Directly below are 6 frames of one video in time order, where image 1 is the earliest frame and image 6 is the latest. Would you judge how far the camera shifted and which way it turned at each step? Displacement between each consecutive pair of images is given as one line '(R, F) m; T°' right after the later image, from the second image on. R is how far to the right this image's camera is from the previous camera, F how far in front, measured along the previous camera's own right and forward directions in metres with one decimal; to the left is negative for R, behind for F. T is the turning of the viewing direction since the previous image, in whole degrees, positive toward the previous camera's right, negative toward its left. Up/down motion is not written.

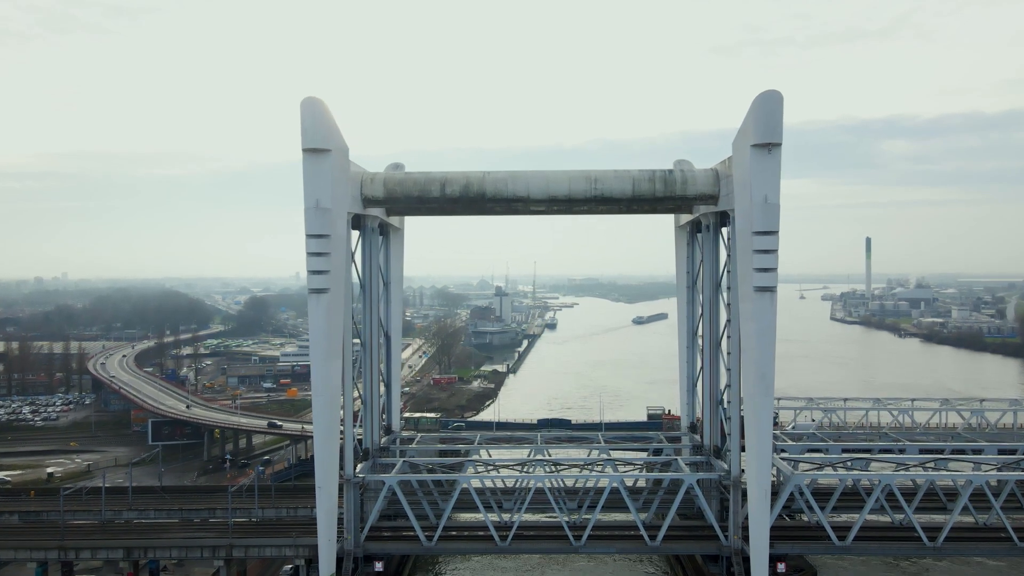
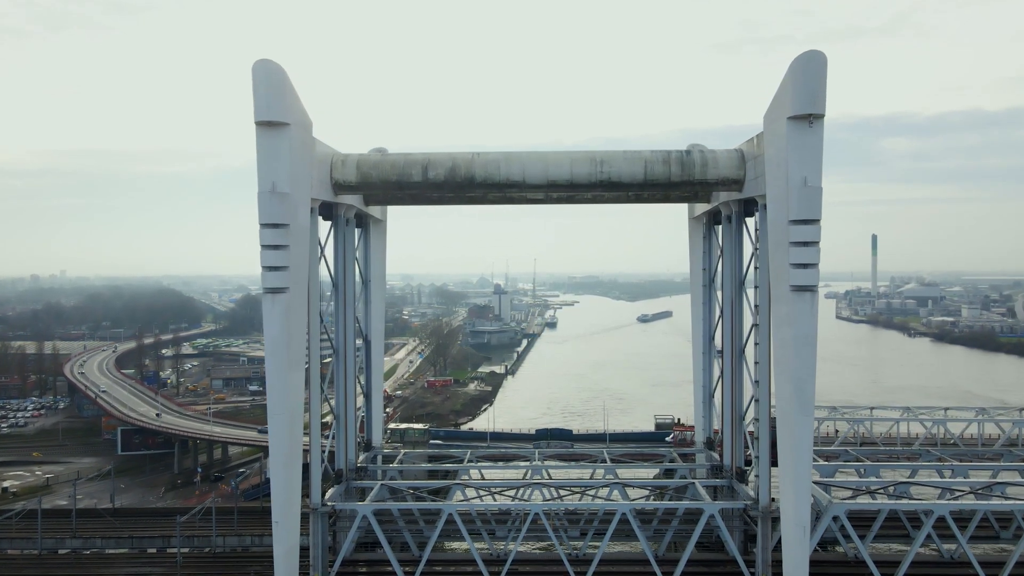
(+0.1, +1.2) m; 0°
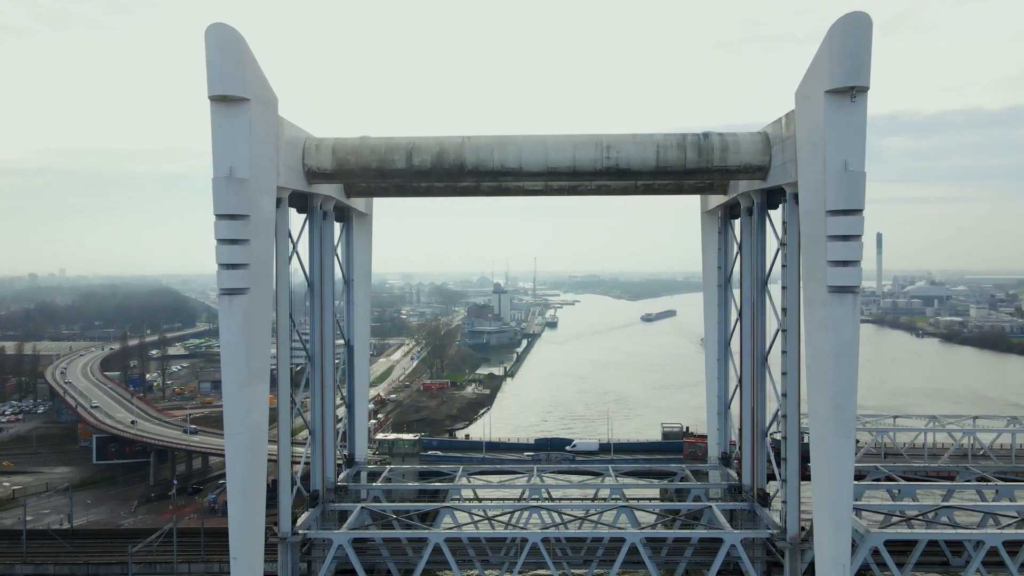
(+0.1, +0.9) m; 0°
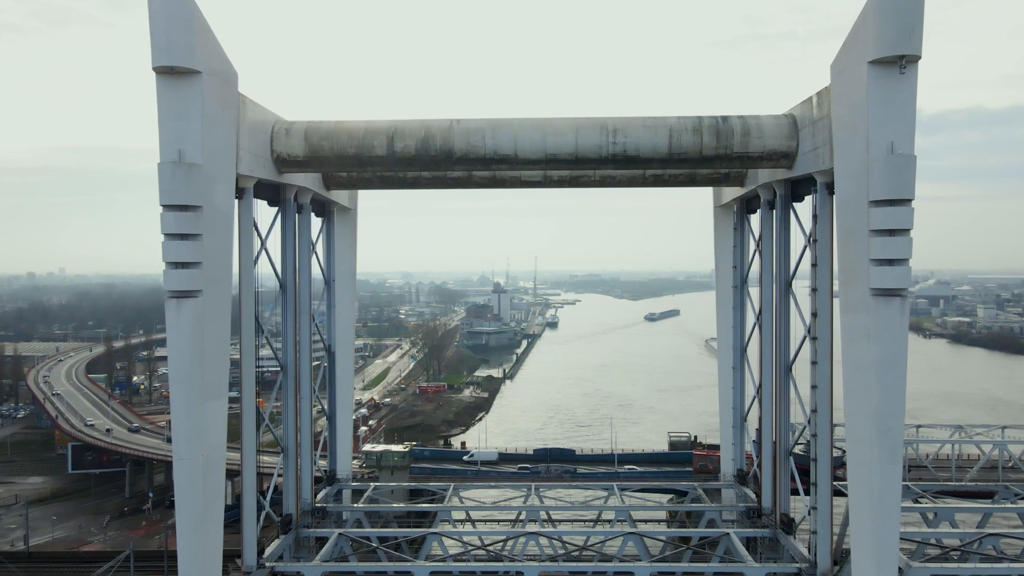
(+0.1, +0.8) m; 0°
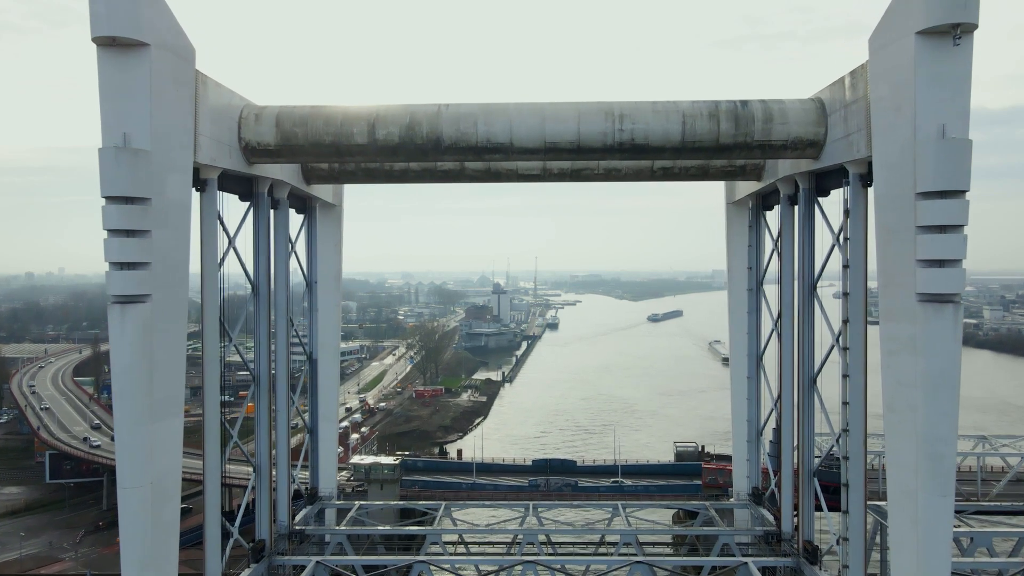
(0.0, +0.6) m; 0°
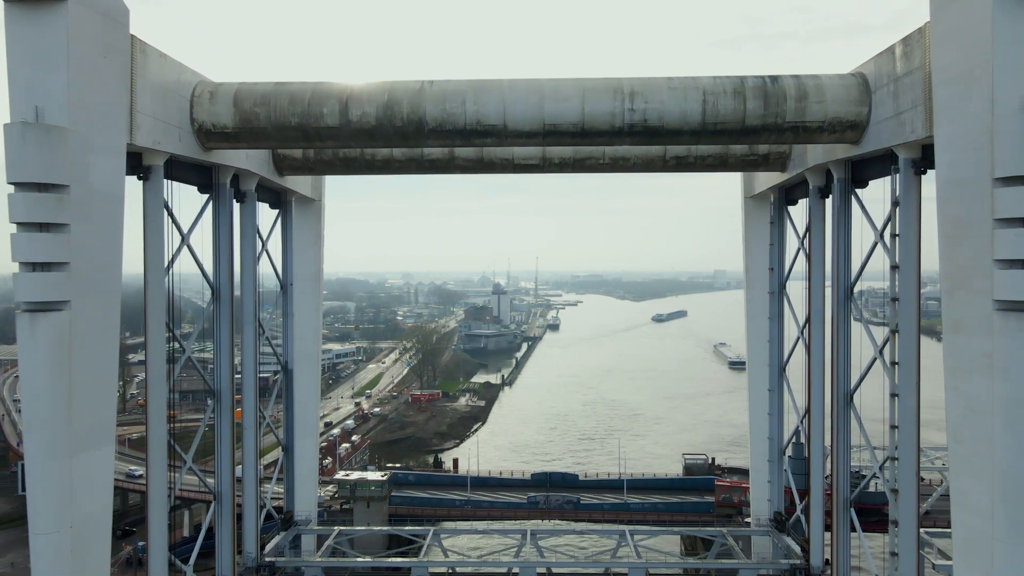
(+0.1, +0.7) m; 0°
